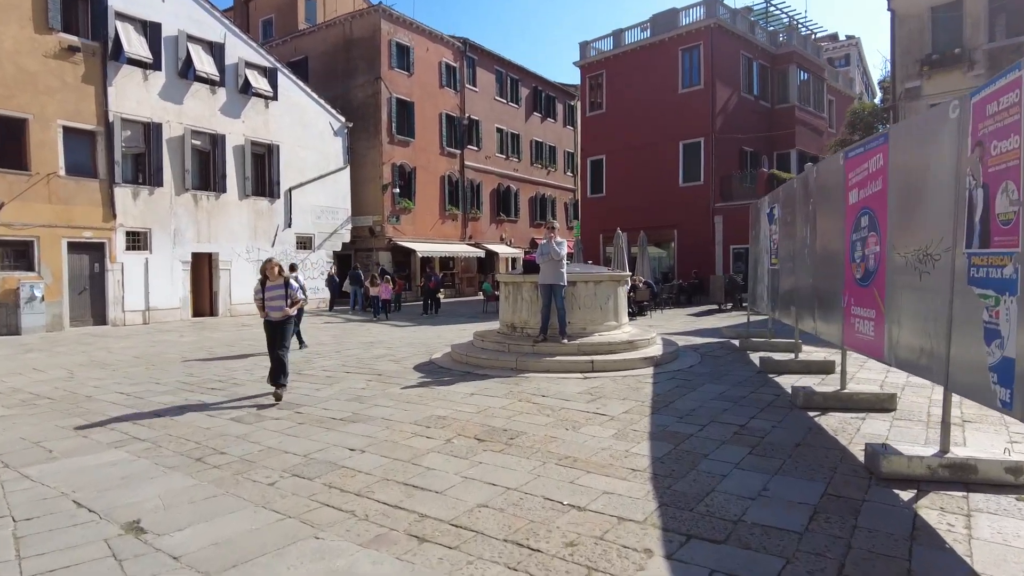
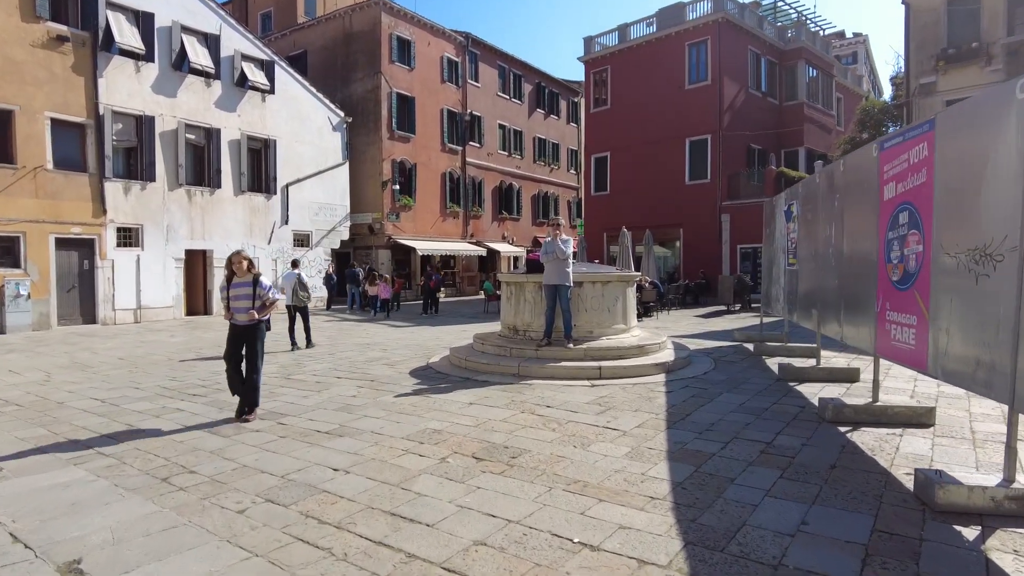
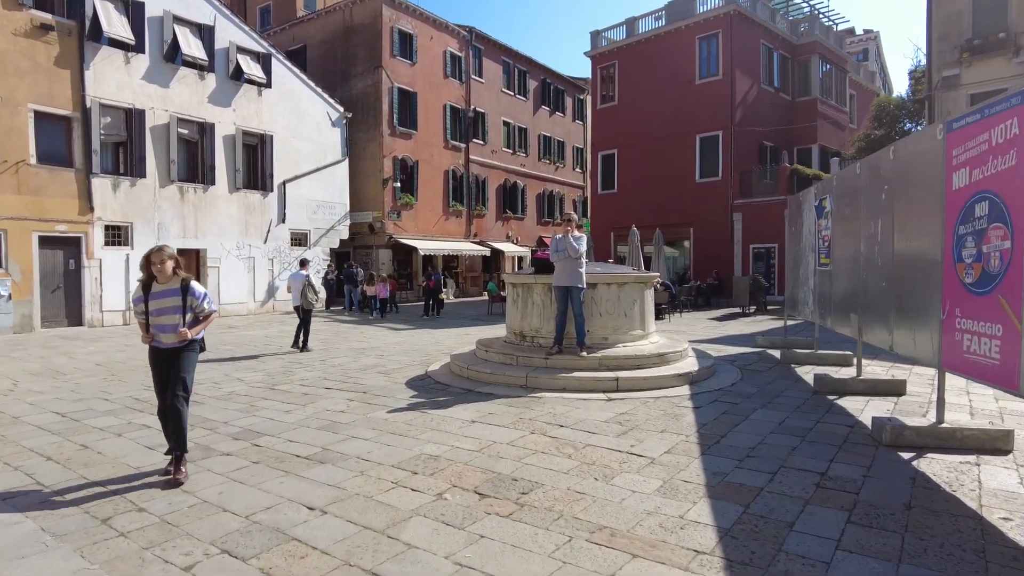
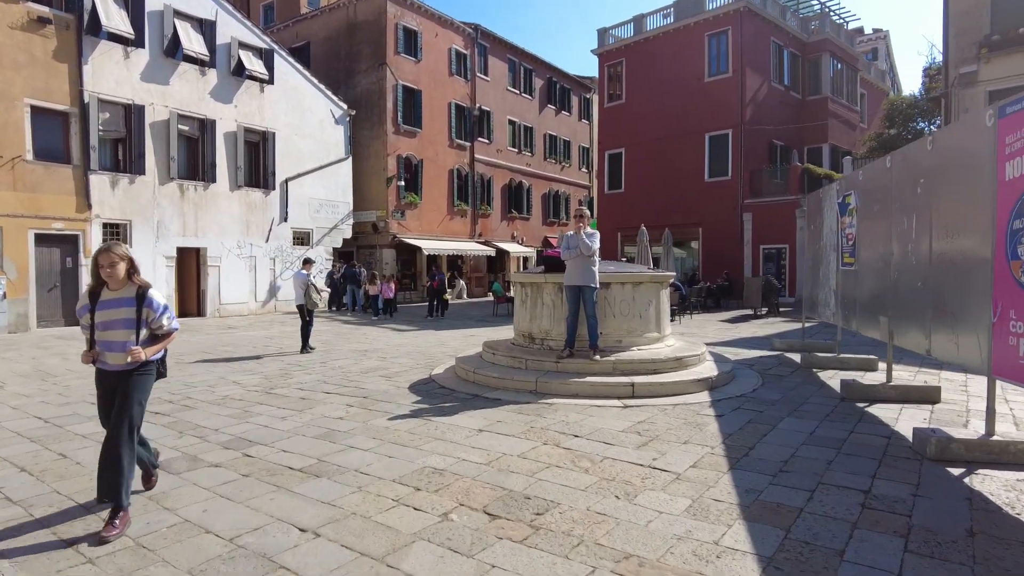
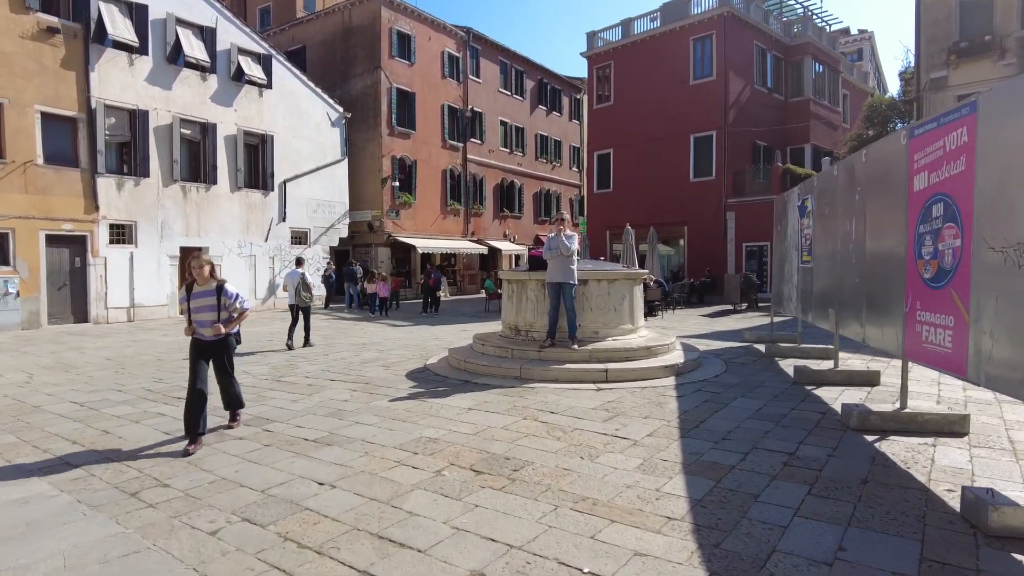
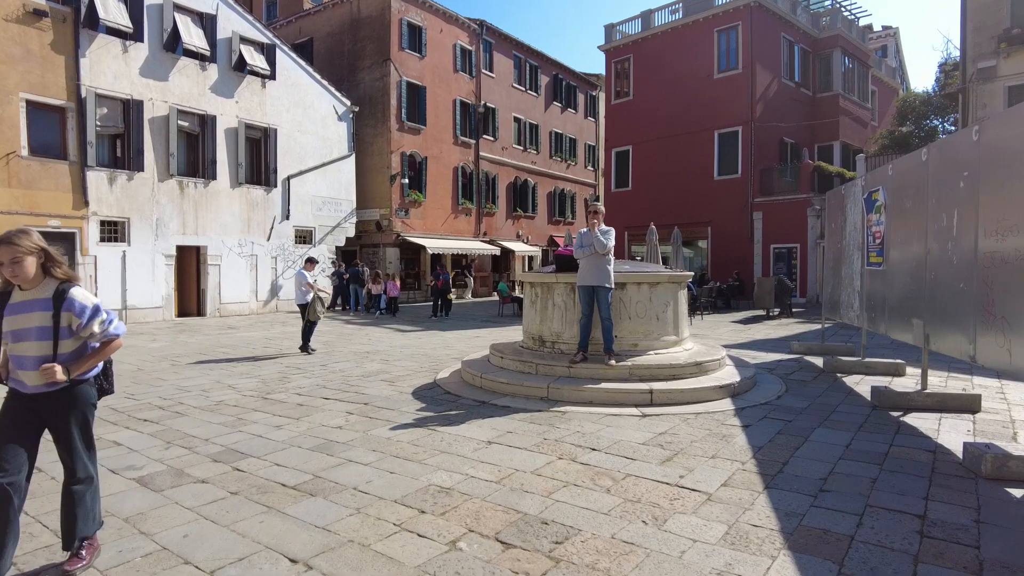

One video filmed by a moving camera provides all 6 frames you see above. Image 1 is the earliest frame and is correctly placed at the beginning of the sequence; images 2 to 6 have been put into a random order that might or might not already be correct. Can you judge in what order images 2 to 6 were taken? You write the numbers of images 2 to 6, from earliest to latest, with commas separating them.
2, 5, 3, 4, 6
